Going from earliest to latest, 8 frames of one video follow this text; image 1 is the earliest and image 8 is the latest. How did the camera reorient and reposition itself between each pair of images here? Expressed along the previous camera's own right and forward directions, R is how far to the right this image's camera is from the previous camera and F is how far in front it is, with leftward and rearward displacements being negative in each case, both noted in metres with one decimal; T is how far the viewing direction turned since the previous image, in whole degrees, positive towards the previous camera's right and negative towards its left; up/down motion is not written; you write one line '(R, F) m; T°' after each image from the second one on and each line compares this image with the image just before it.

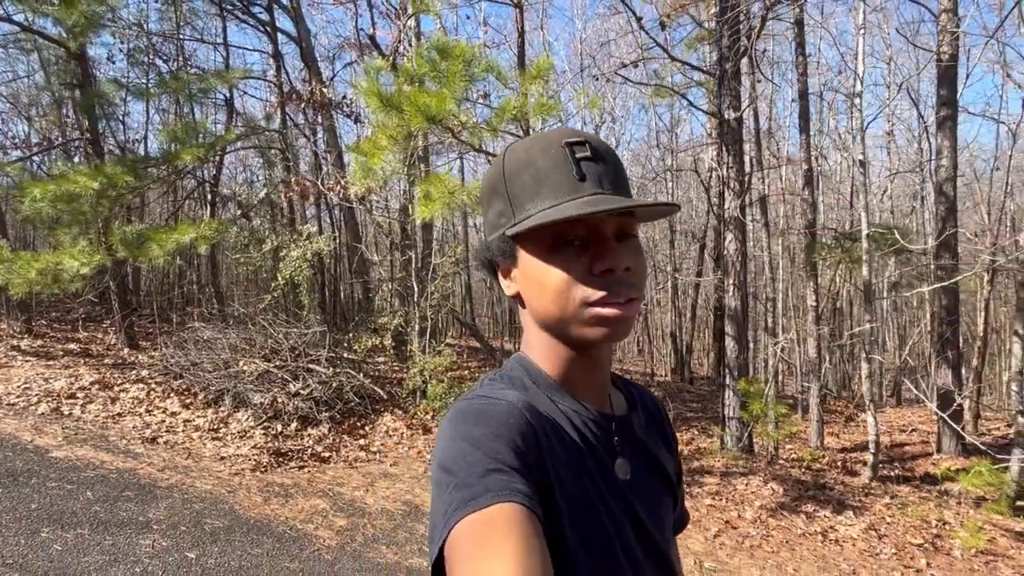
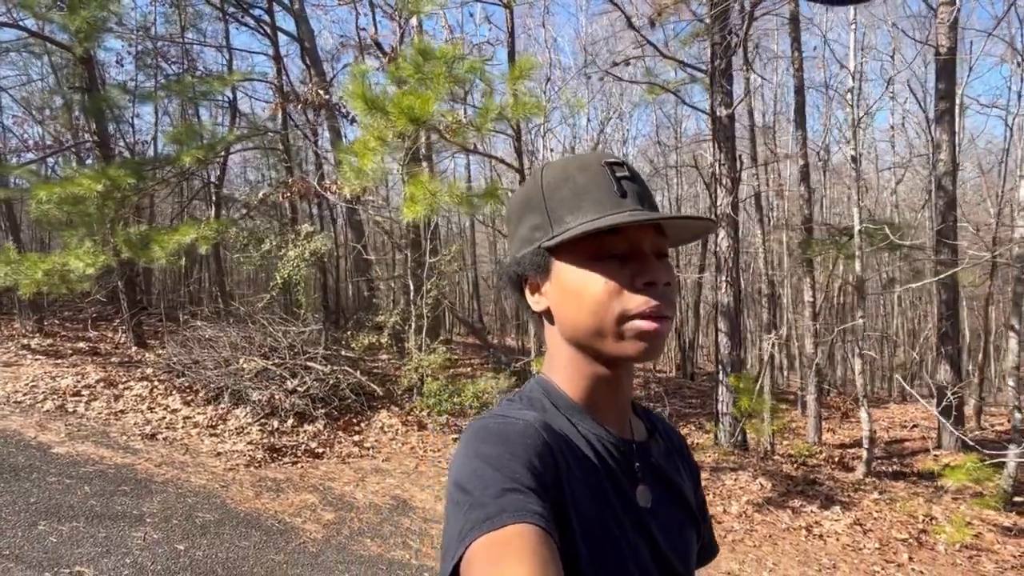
(+0.3, -0.1) m; -1°
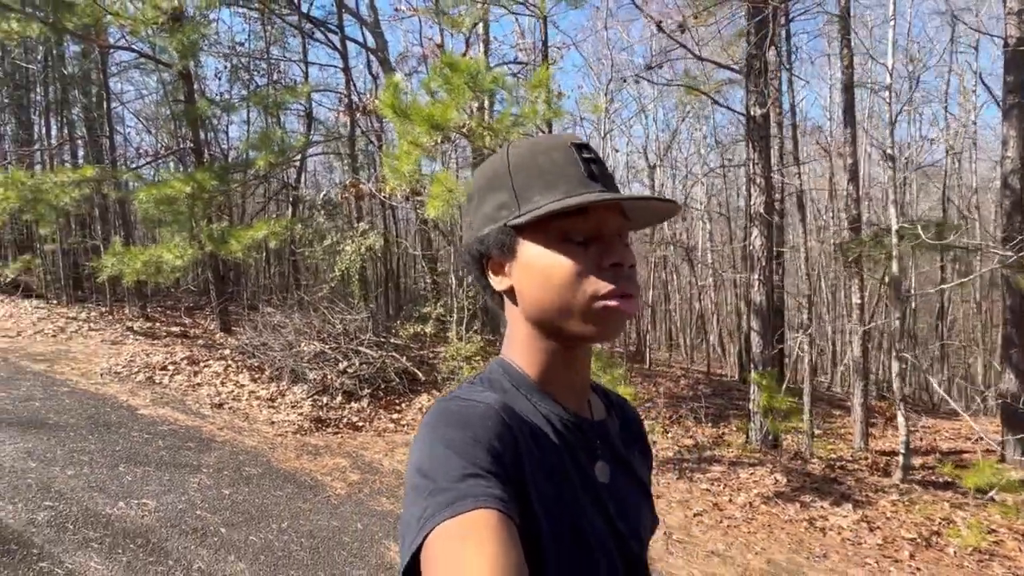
(+0.7, -0.5) m; -8°
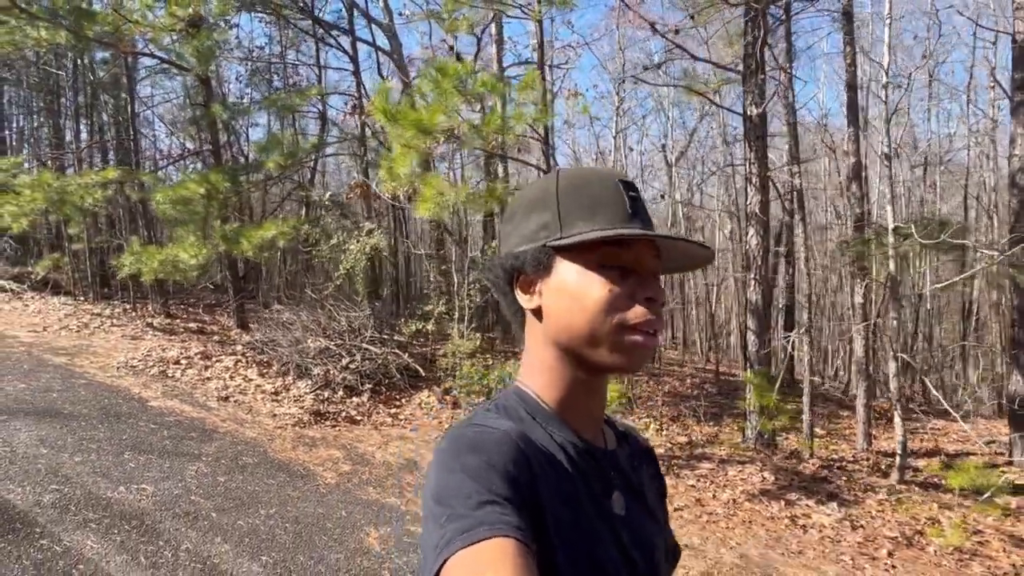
(+0.4, -0.2) m; -2°
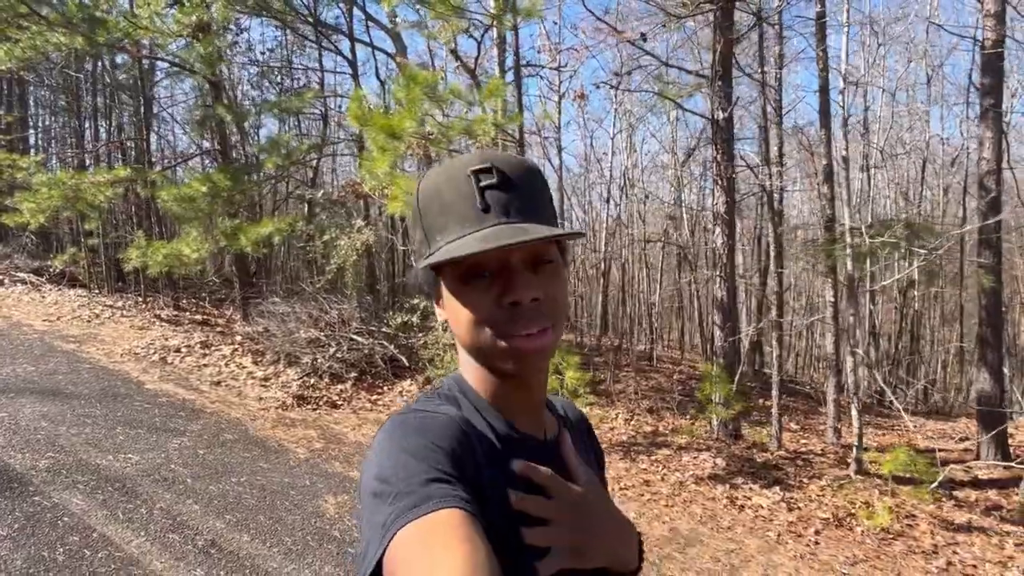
(+0.6, -0.5) m; -2°
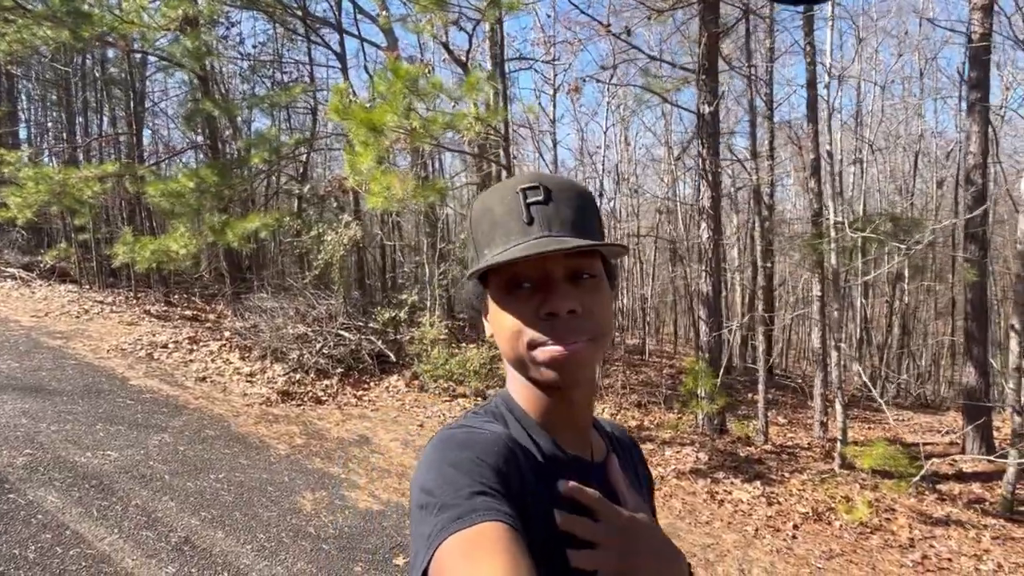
(+0.2, 0.0) m; 0°
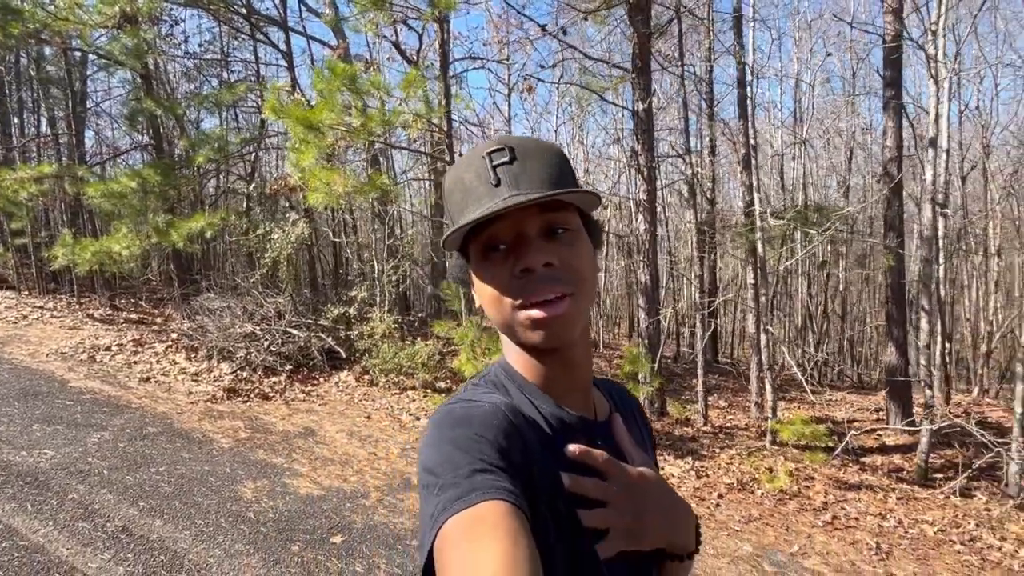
(+0.3, -0.3) m; +4°
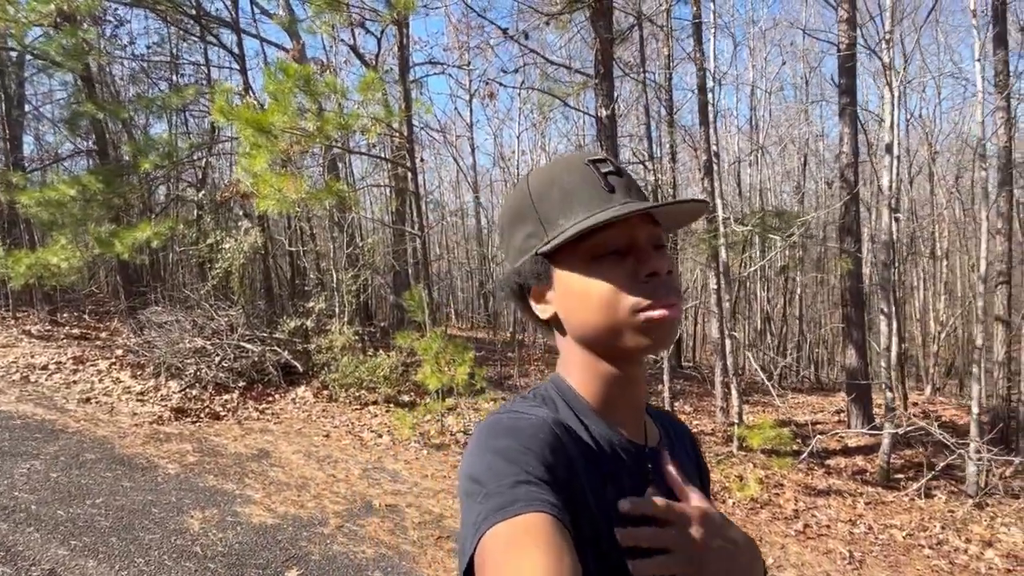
(0.0, +0.2) m; +4°
